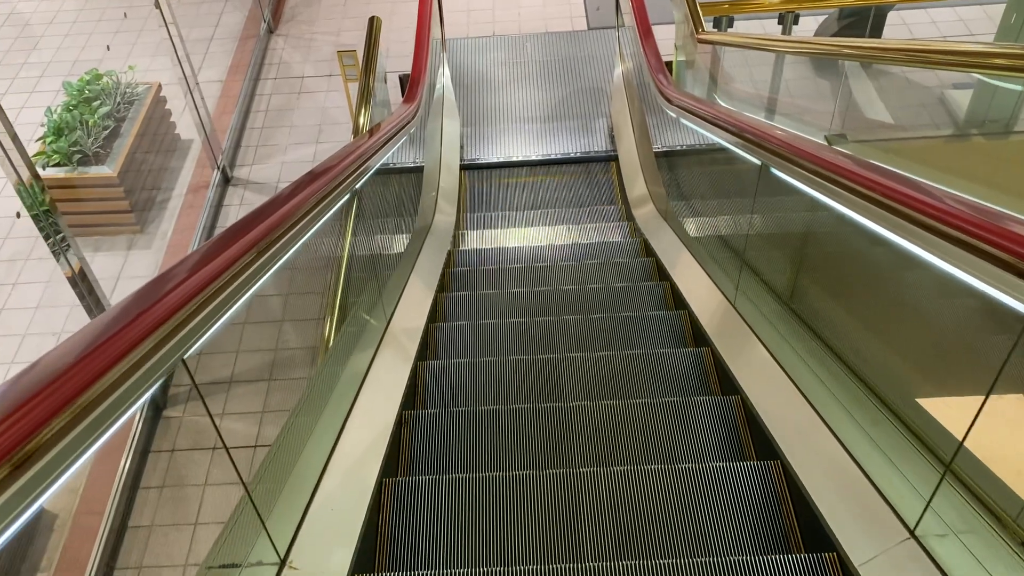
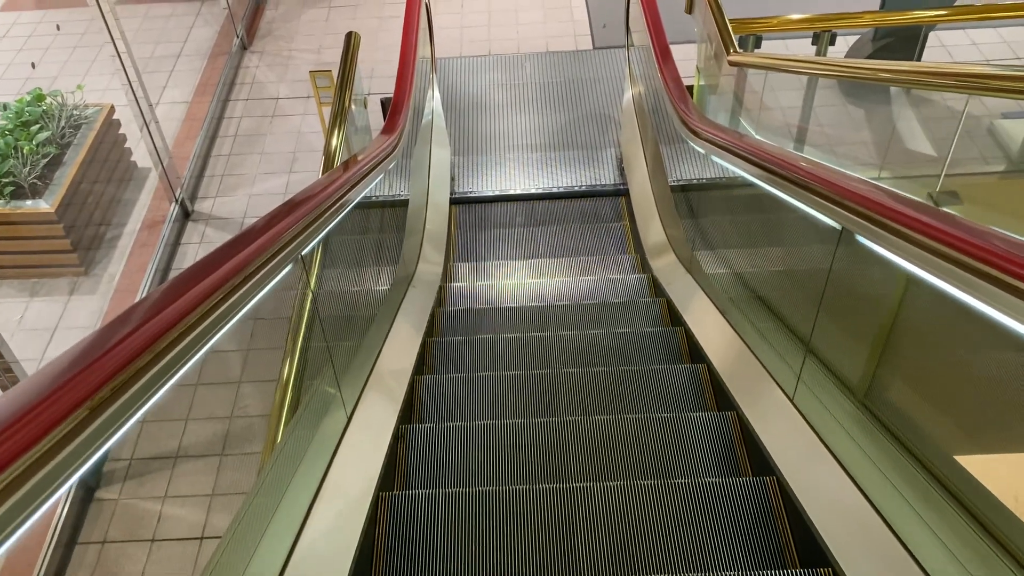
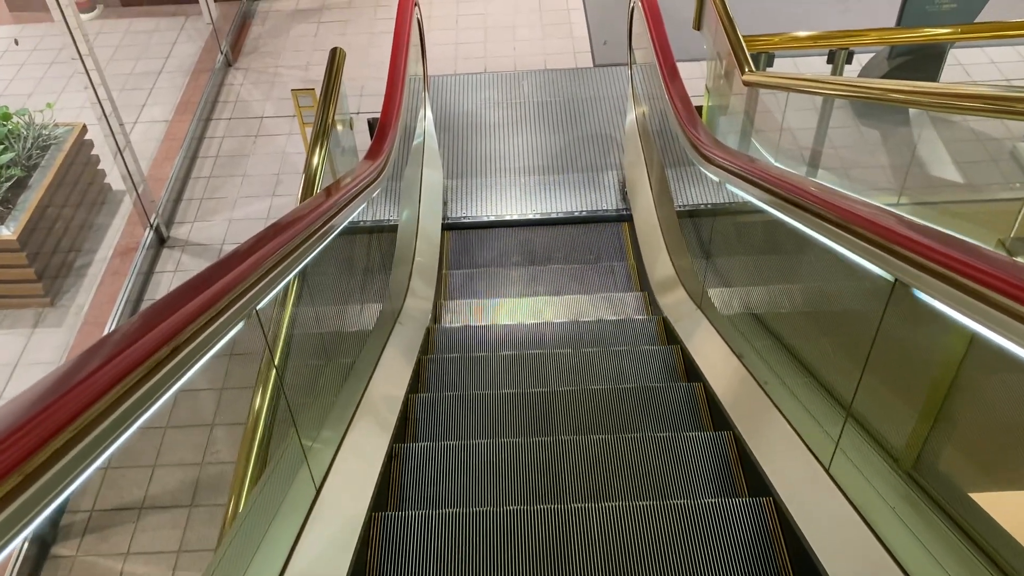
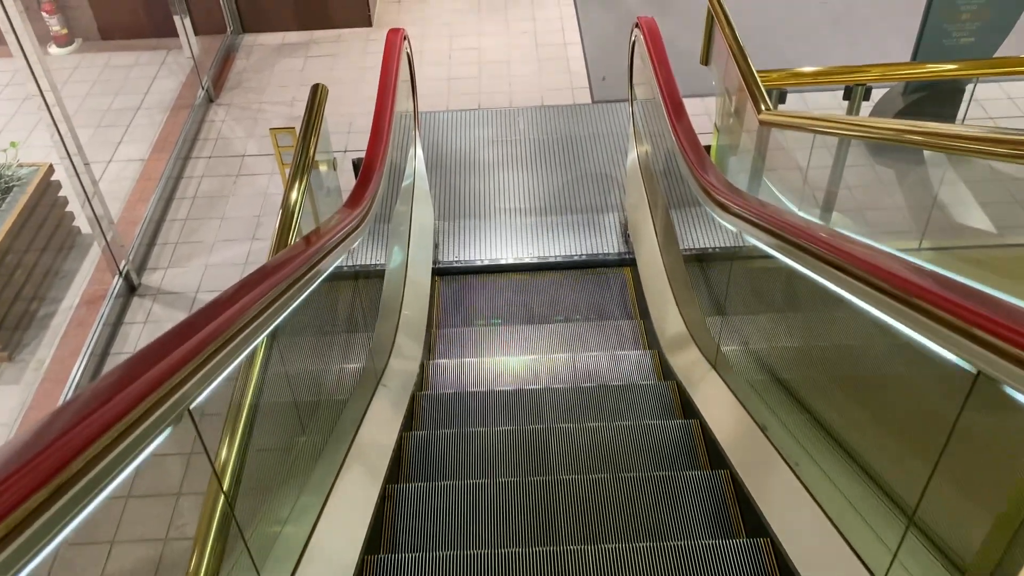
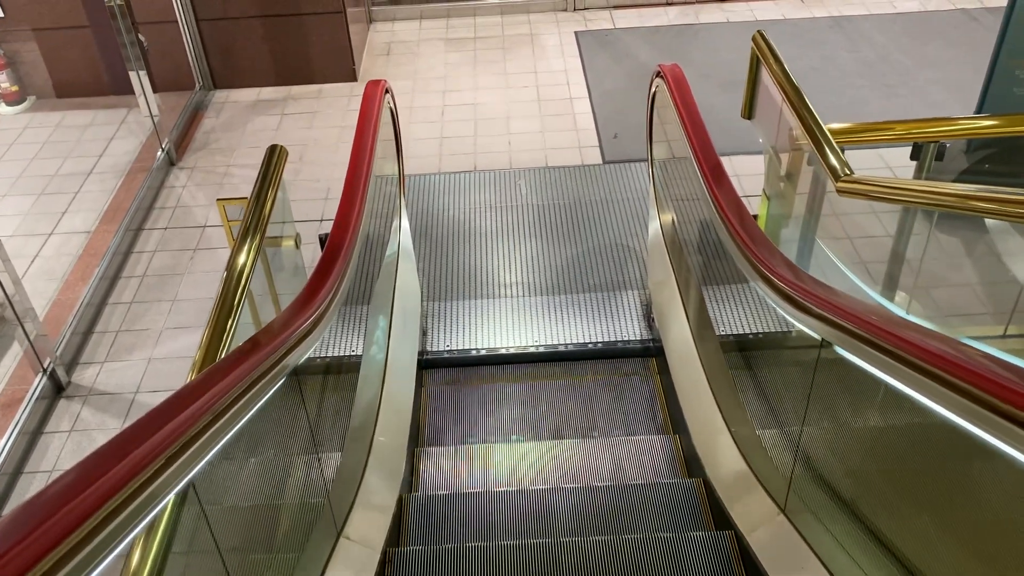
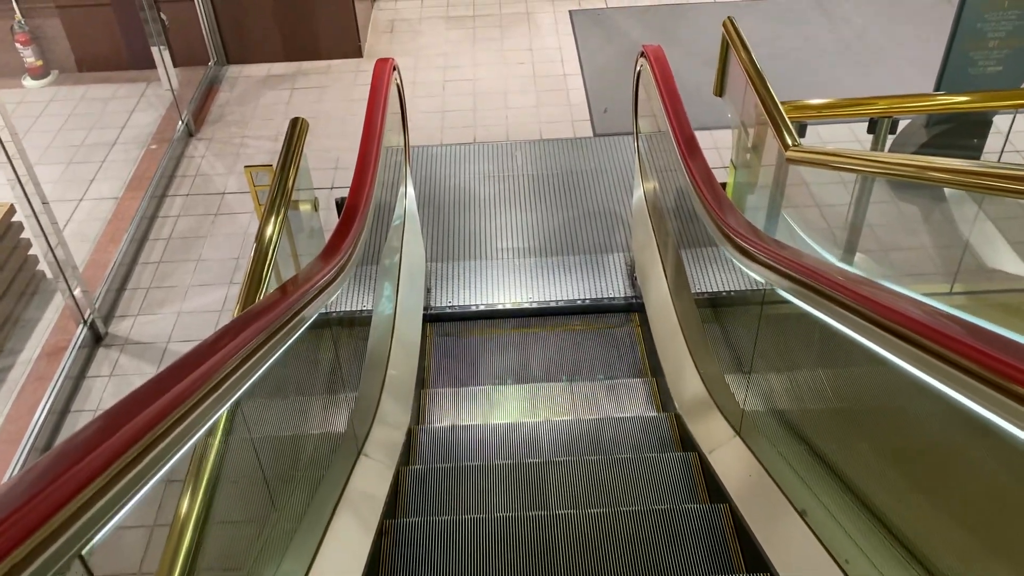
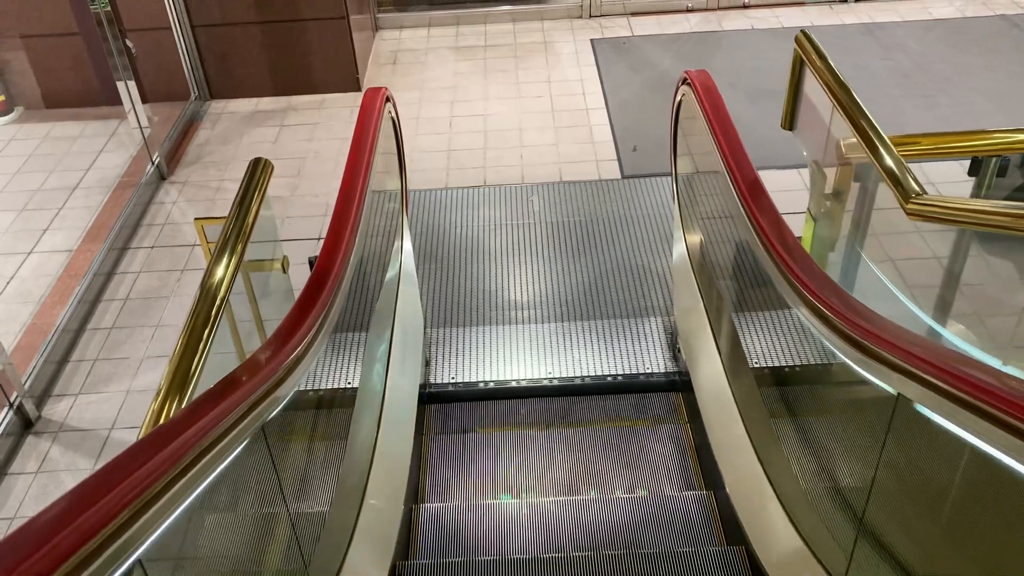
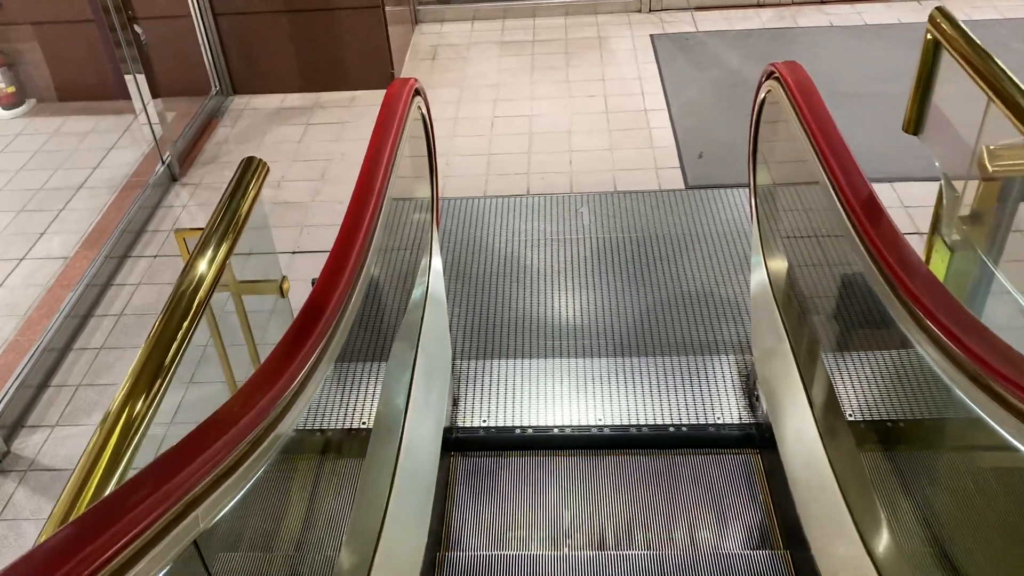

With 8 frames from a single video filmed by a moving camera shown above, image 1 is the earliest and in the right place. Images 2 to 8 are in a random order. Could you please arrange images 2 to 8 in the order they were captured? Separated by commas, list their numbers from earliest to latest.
2, 3, 4, 6, 5, 7, 8
